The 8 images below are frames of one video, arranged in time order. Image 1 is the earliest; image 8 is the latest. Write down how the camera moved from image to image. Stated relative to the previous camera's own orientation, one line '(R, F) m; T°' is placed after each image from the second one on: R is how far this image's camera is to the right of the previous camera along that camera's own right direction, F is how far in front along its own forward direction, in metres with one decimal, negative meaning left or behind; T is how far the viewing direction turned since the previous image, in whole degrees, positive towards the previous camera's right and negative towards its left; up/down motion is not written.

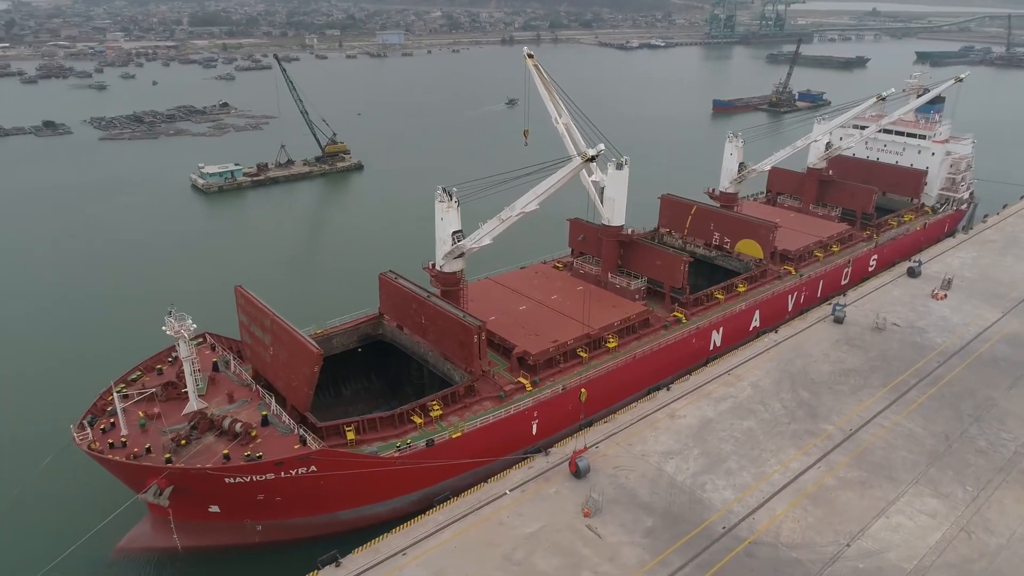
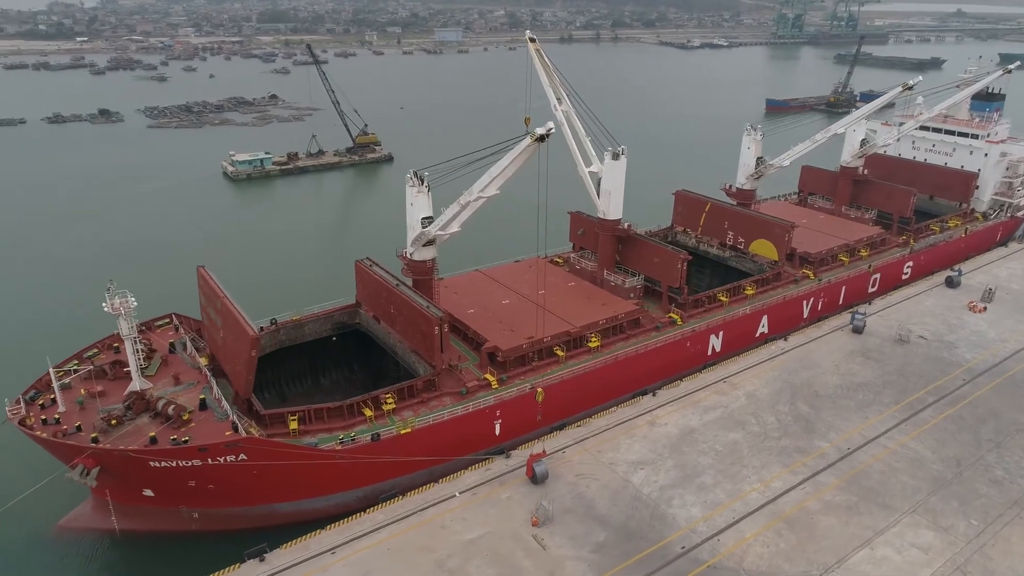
(+2.2, +1.1) m; -5°
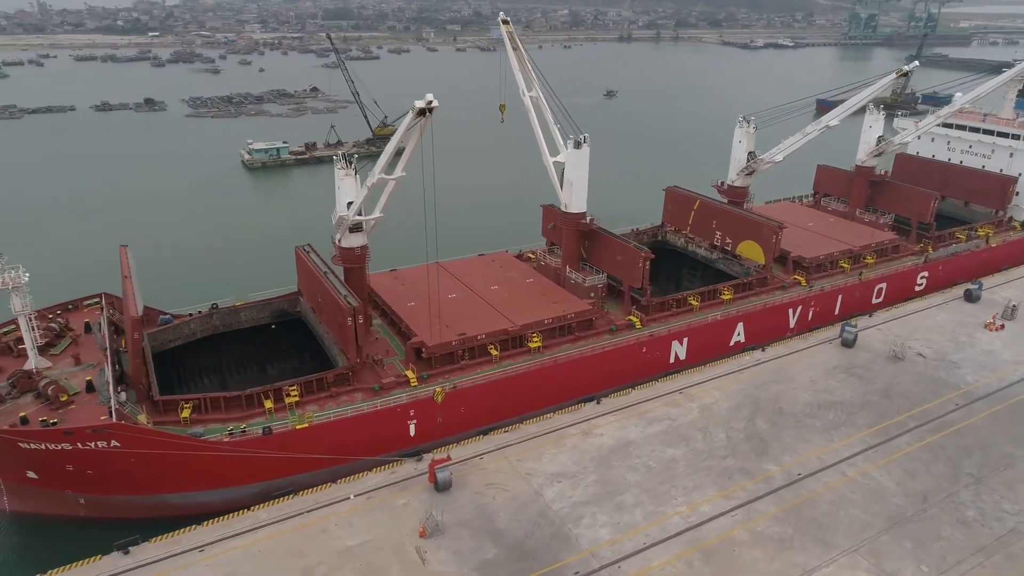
(+3.1, +1.4) m; -5°
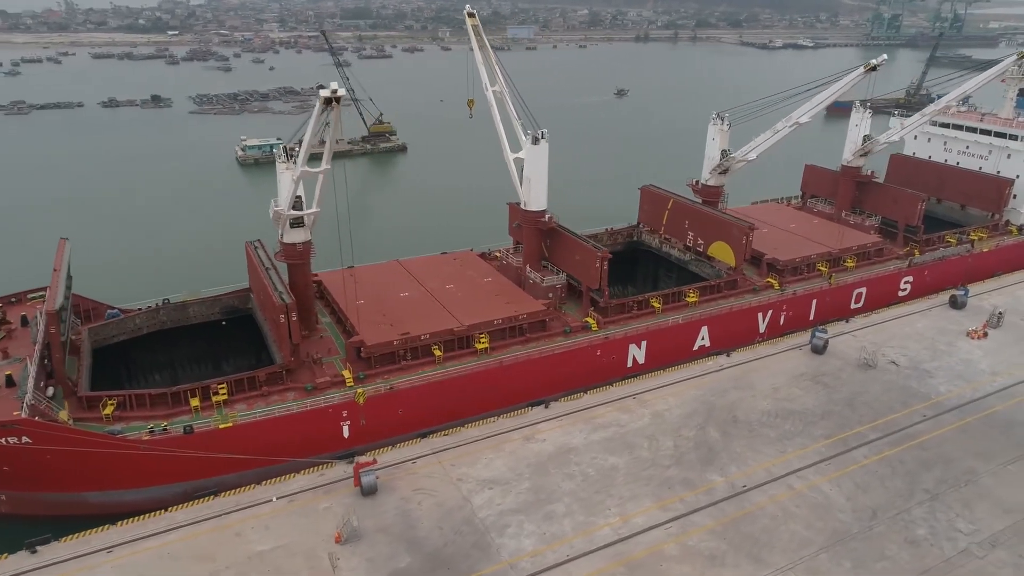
(+1.8, +0.6) m; -2°
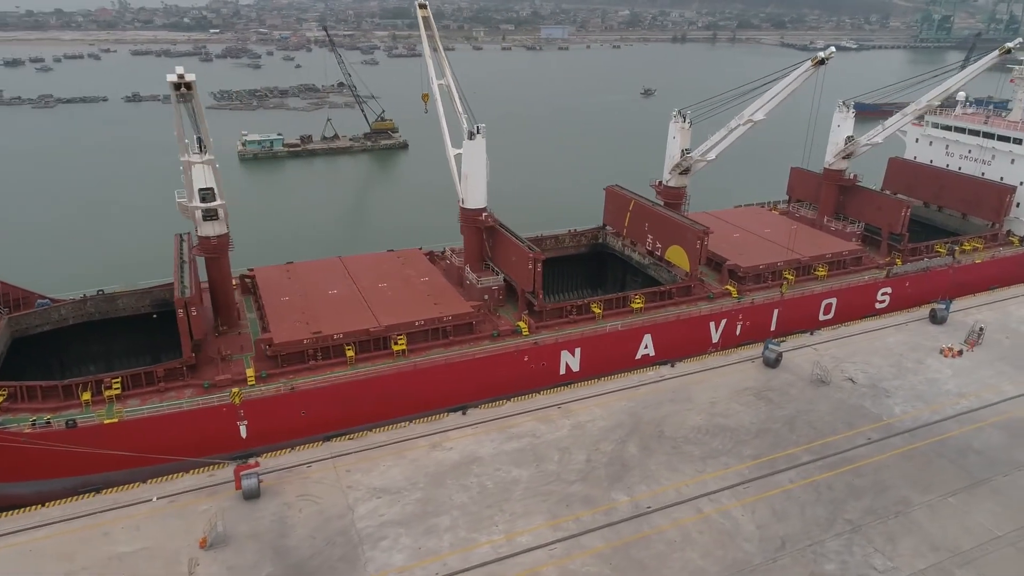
(+2.8, +0.8) m; -3°
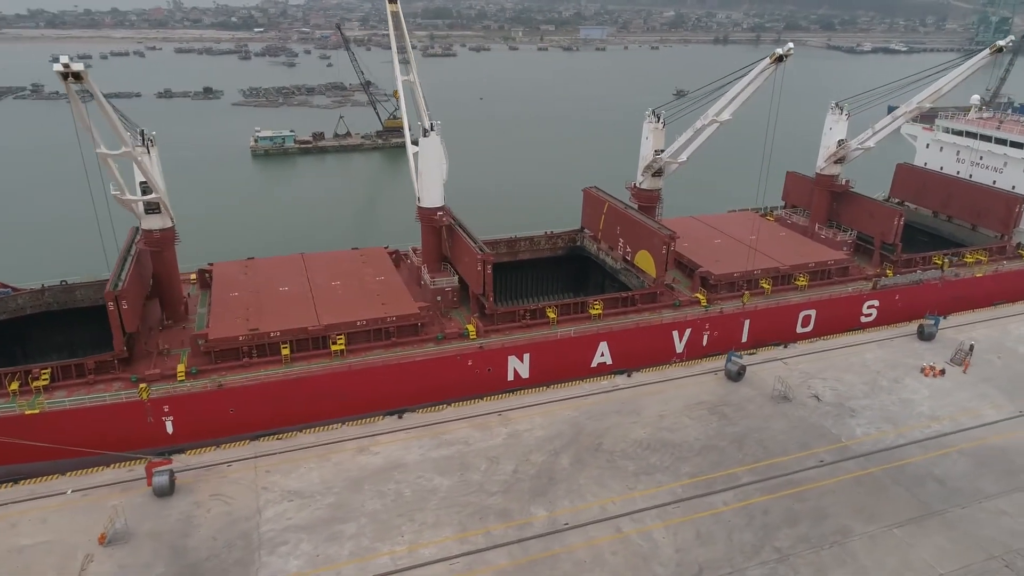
(+2.3, +0.6) m; -4°
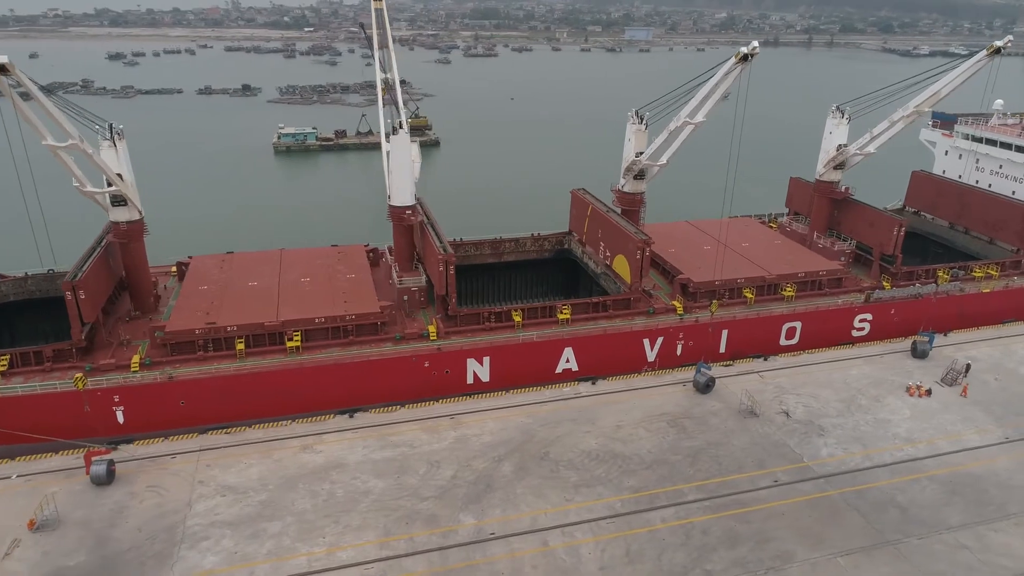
(+2.0, +0.4) m; -4°
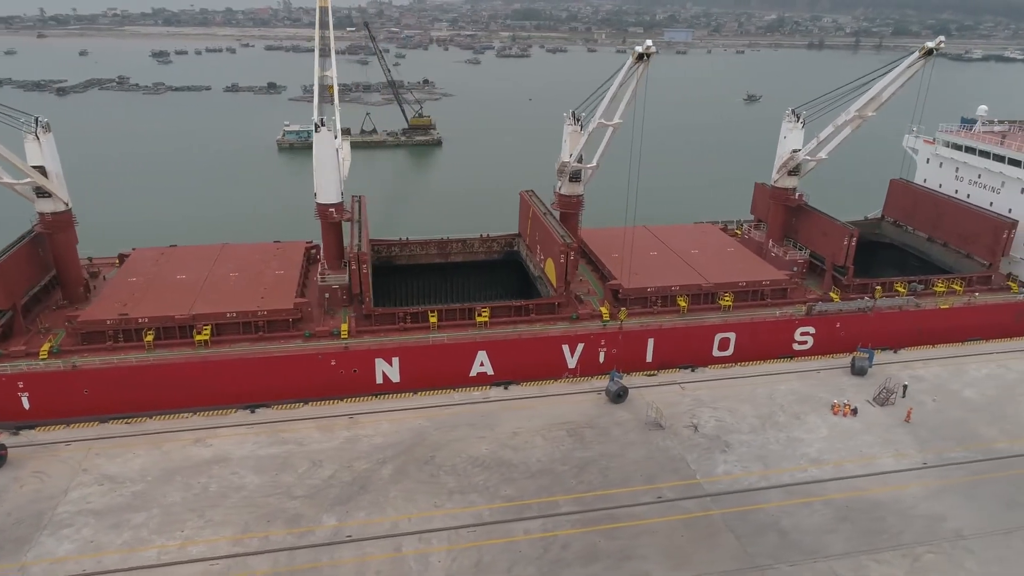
(+3.2, +0.4) m; -4°
